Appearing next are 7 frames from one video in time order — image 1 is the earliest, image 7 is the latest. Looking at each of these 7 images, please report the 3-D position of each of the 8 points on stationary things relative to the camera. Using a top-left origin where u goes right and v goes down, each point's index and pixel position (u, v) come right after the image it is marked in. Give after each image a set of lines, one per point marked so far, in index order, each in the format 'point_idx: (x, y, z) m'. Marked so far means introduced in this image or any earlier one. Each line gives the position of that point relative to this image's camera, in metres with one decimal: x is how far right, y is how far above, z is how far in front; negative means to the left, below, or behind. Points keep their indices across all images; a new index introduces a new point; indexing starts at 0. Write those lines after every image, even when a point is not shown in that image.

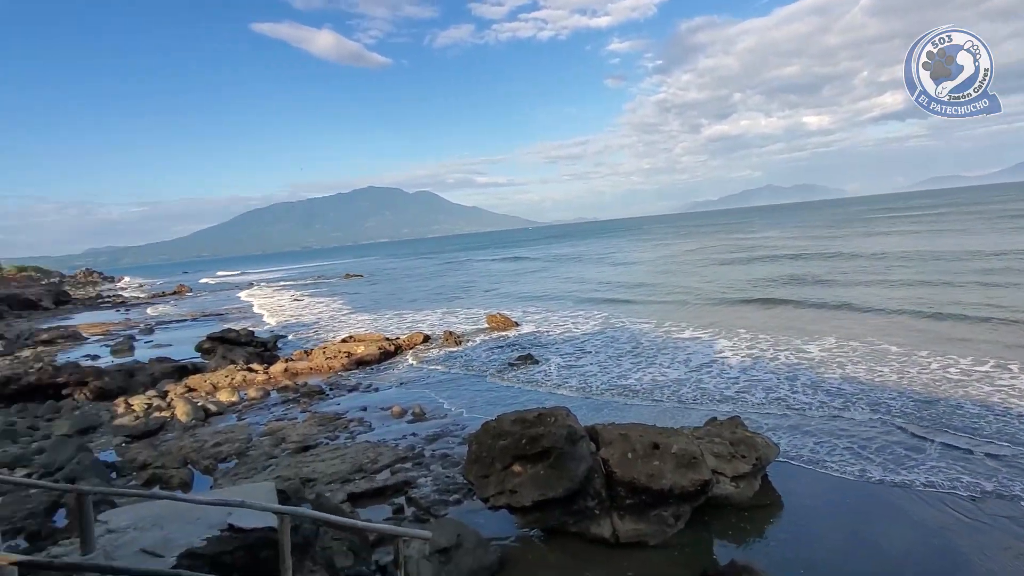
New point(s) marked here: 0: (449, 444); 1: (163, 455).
0: (-1.6, -4.2, +16.0) m
1: (-9.1, -4.4, +15.4) m
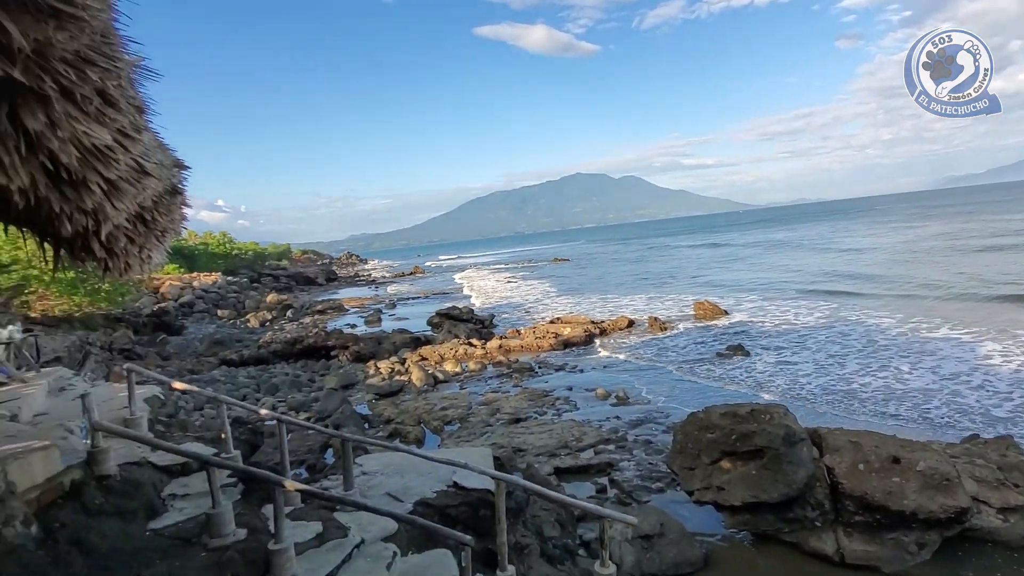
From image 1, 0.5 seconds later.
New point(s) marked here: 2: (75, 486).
0: (+3.6, -3.9, +16.0) m
1: (-3.6, -3.8, +18.1) m
2: (-5.3, -2.4, +7.2) m
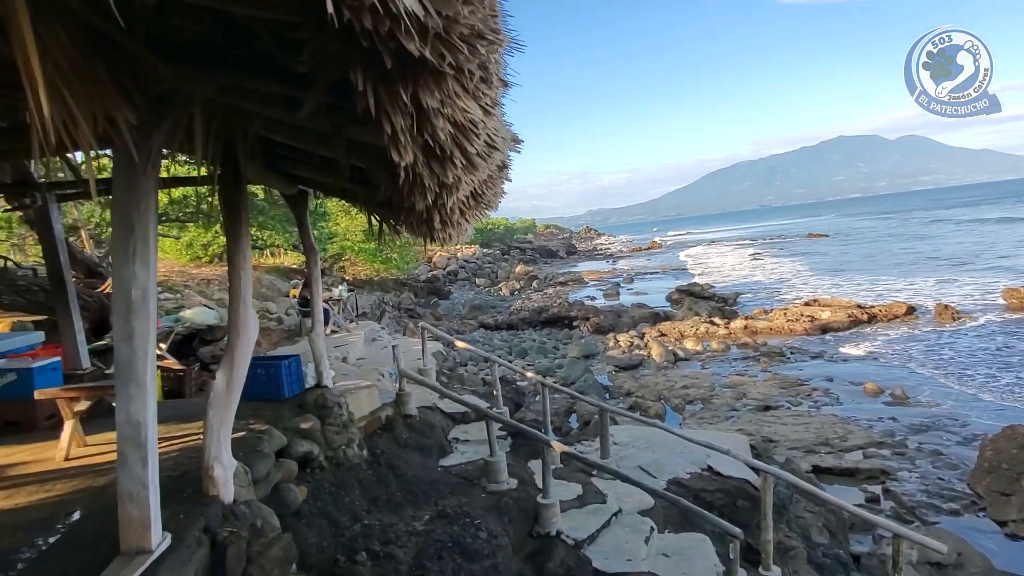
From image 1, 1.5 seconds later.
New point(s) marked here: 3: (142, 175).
0: (+9.8, -3.5, +13.3) m
1: (+4.0, -3.0, +18.0) m
2: (-1.8, -2.0, +8.6) m
3: (-1.8, +0.6, +2.8) m
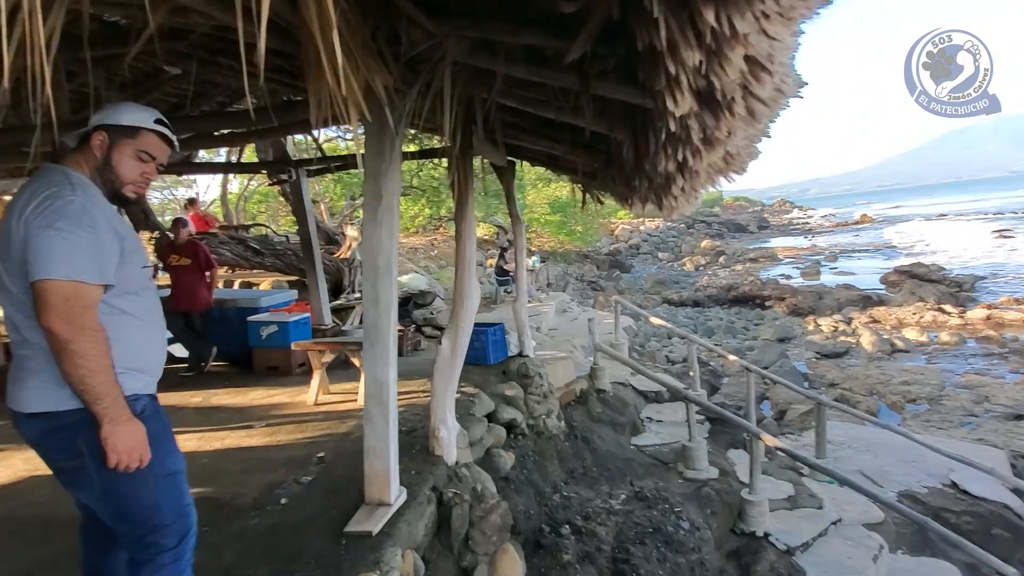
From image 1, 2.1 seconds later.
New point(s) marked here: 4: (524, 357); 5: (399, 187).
0: (+13.5, -3.3, +9.7) m
1: (+9.4, -2.5, +15.9) m
2: (+1.0, -1.5, +8.6) m
3: (-0.6, +0.7, +2.9) m
4: (+0.1, -0.8, +6.8) m
5: (-0.6, +0.5, +2.9) m
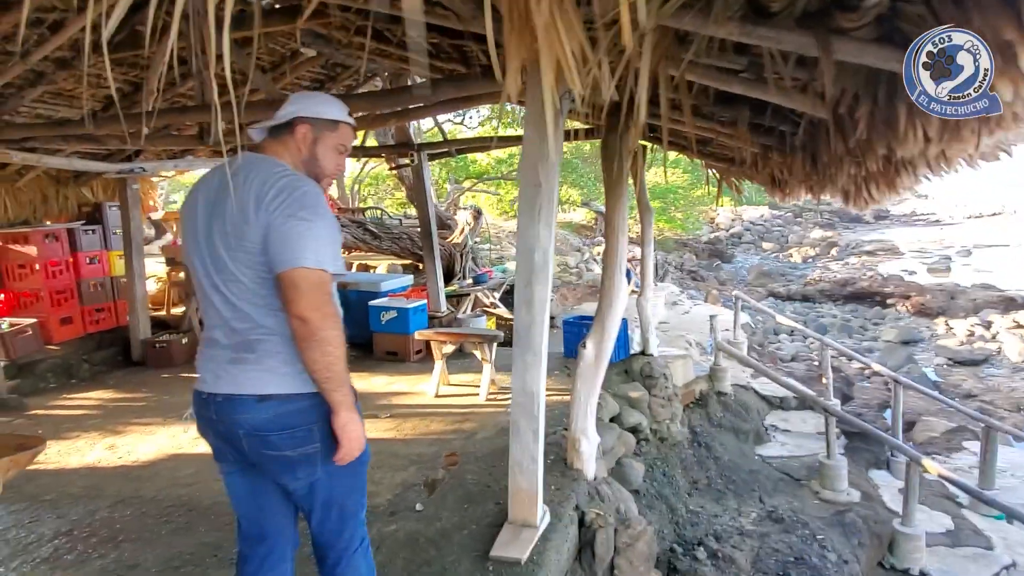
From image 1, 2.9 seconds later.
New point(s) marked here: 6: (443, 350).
0: (+15.0, -3.7, +7.2) m
1: (+11.9, -2.6, +13.9) m
2: (+2.6, -1.5, +8.0) m
3: (+0.2, +0.7, +2.6) m
4: (+1.4, -0.7, +6.3) m
5: (+0.2, +0.5, +2.6) m
6: (-0.6, -0.6, +5.2) m
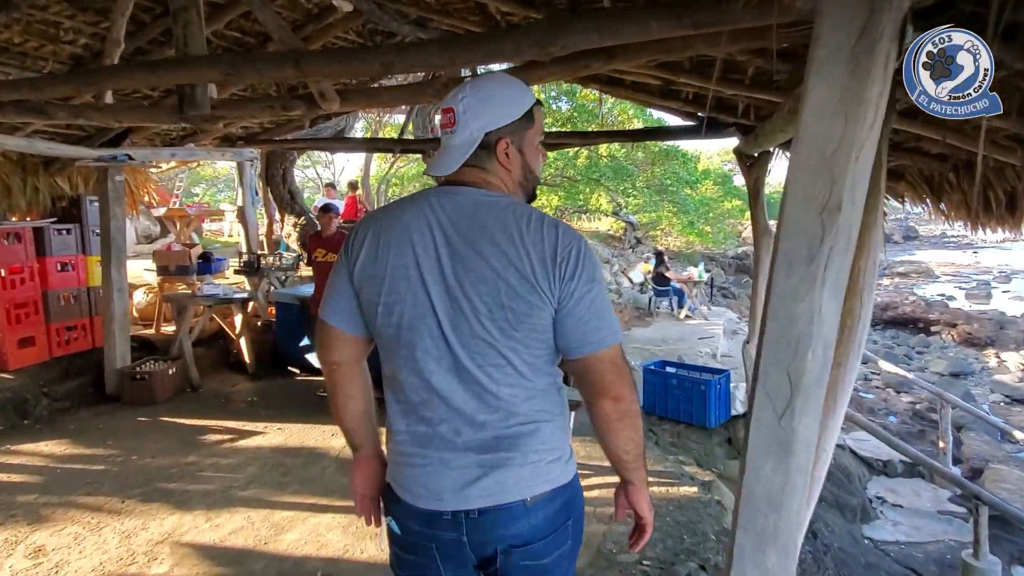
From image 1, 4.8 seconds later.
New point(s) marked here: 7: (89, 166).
0: (+15.4, -4.6, +5.4) m
1: (+12.6, -3.4, +12.2) m
2: (+3.2, -1.9, +6.5) m
3: (+0.7, +0.4, +1.2) m
4: (+2.0, -1.1, +4.9) m
5: (+0.7, +0.2, +1.2) m
6: (-0.1, -0.8, +3.8) m
7: (-3.6, +1.0, +4.9) m
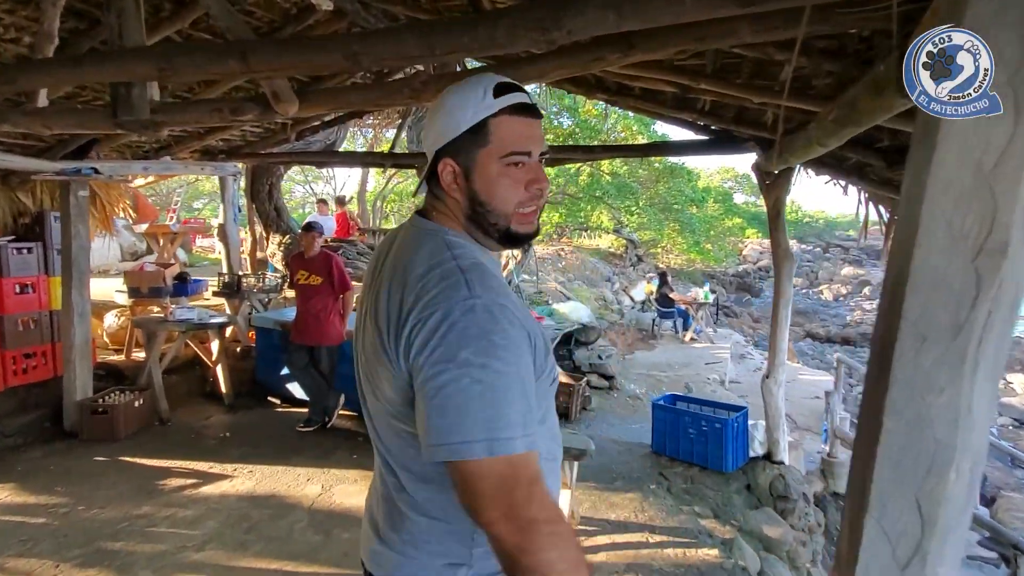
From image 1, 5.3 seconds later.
0: (+15.4, -5.0, +4.8) m
1: (+12.6, -3.9, +11.7) m
2: (+3.1, -2.2, +6.0) m
3: (+0.7, +0.3, +0.8) m
4: (+2.0, -1.3, +4.4) m
5: (+0.7, +0.1, +0.8) m
6: (-0.1, -1.0, +3.4) m
7: (-3.6, +0.8, +4.6) m
